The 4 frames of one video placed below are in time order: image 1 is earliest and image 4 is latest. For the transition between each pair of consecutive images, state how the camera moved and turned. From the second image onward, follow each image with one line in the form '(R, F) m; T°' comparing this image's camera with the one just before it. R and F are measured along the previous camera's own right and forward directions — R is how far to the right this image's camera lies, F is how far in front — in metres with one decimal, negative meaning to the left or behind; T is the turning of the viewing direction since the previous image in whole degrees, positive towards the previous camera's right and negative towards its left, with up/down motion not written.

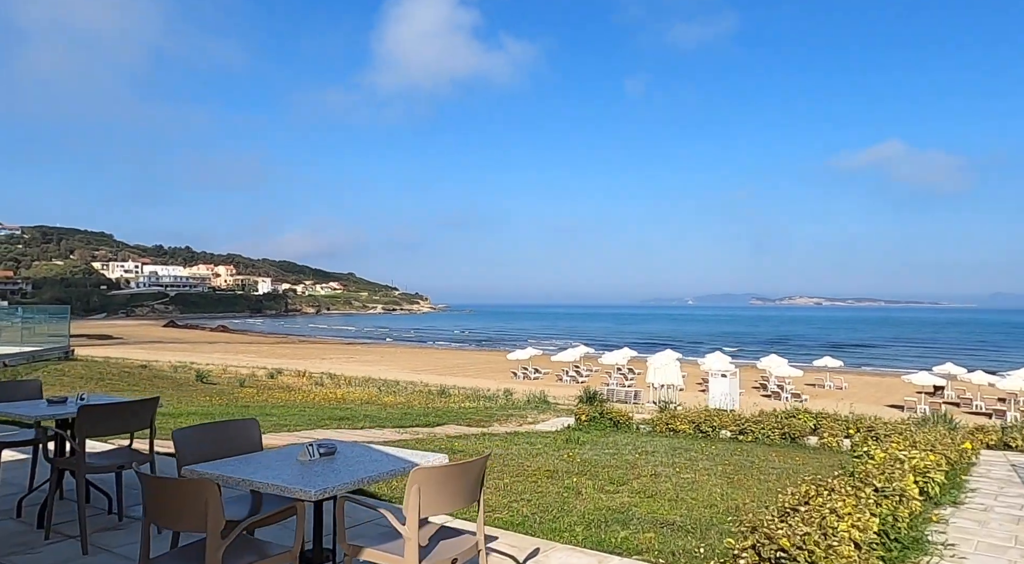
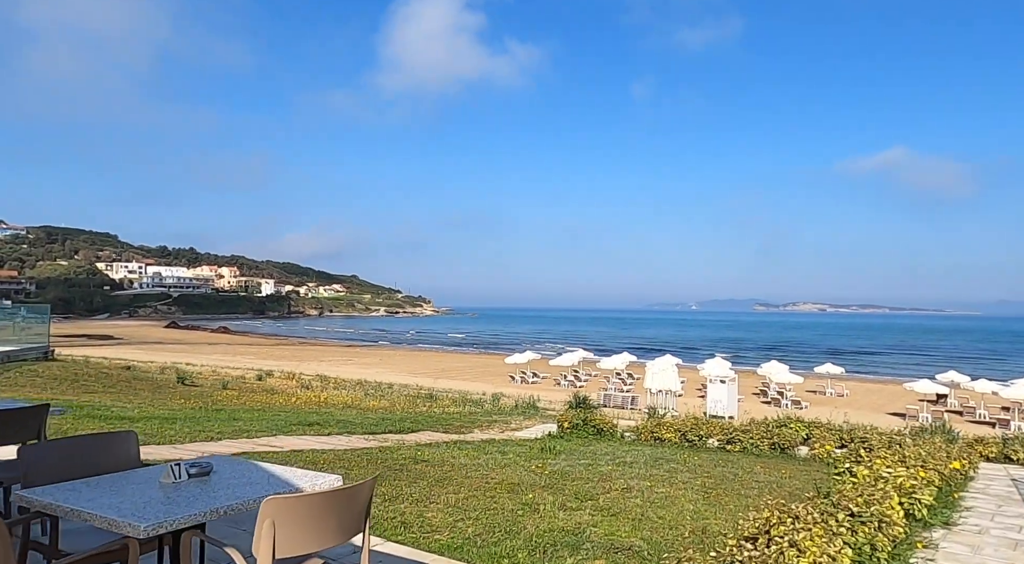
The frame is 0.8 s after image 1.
(+0.4, +0.5) m; 0°
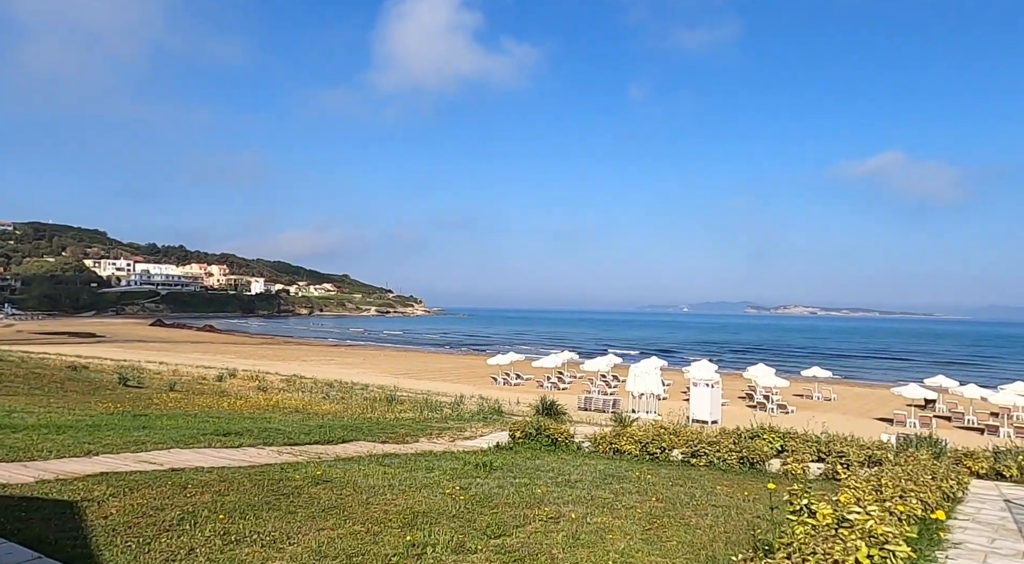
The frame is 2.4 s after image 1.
(+0.6, +1.1) m; +1°
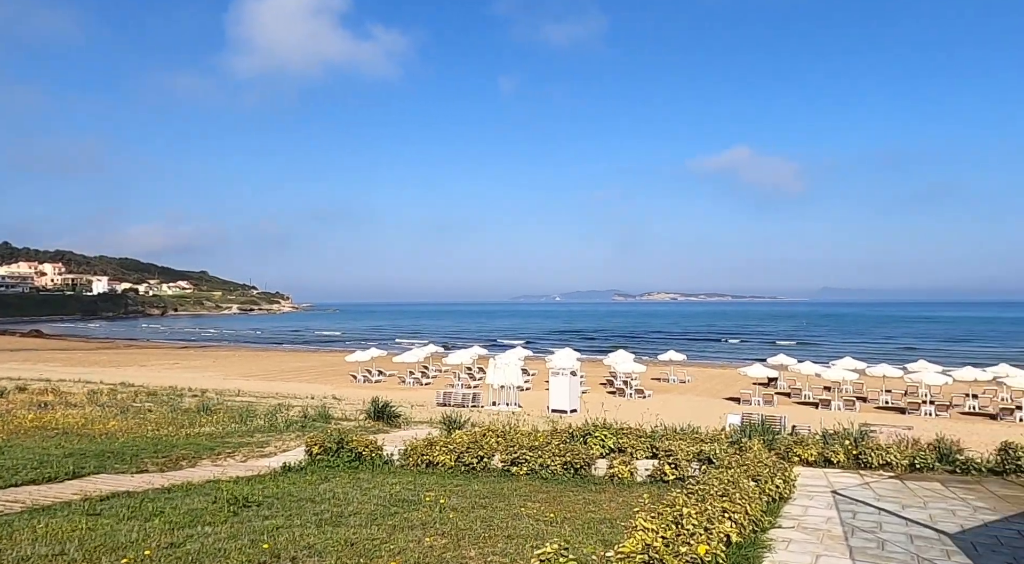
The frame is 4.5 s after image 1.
(+1.0, +1.4) m; +10°
